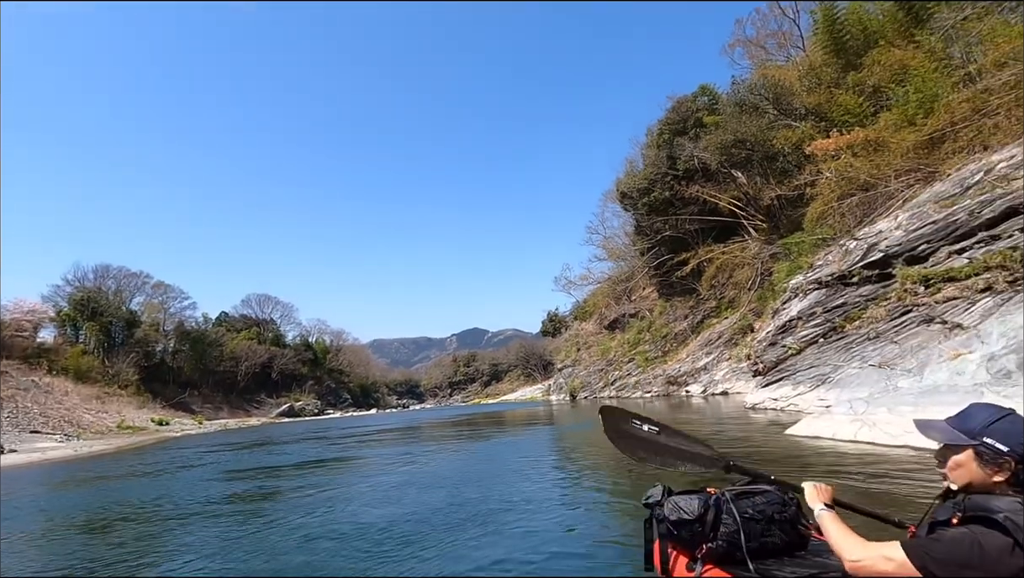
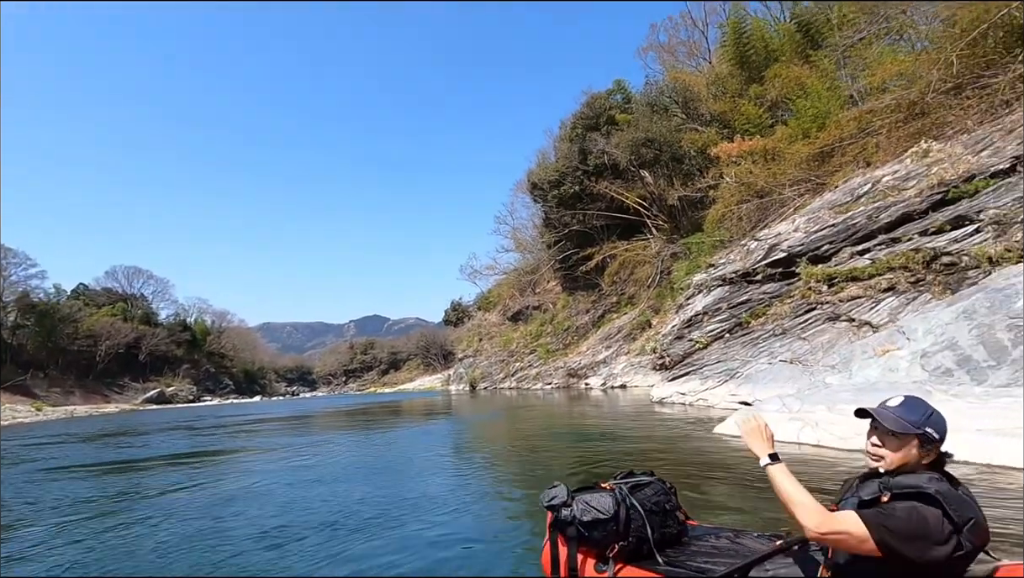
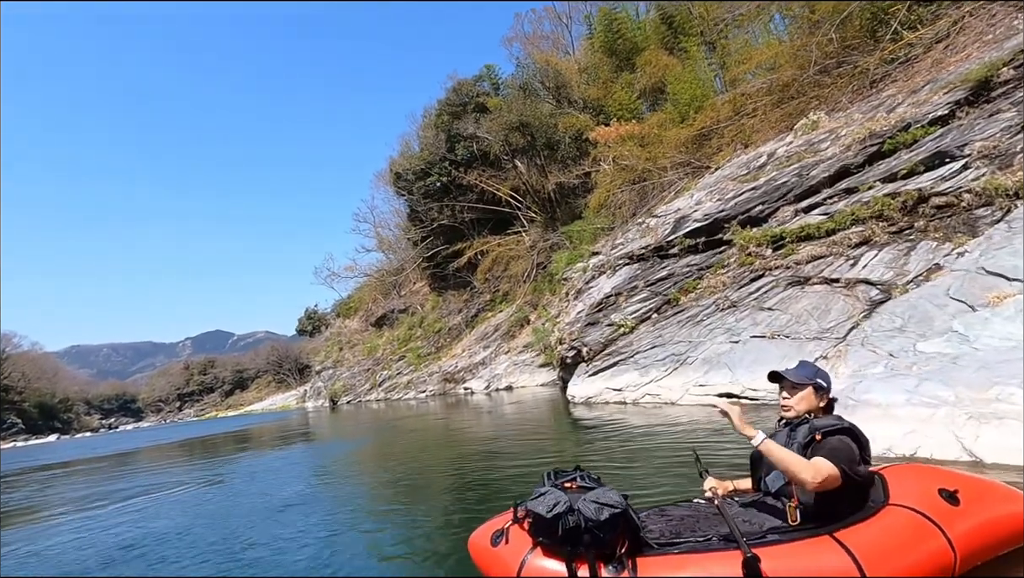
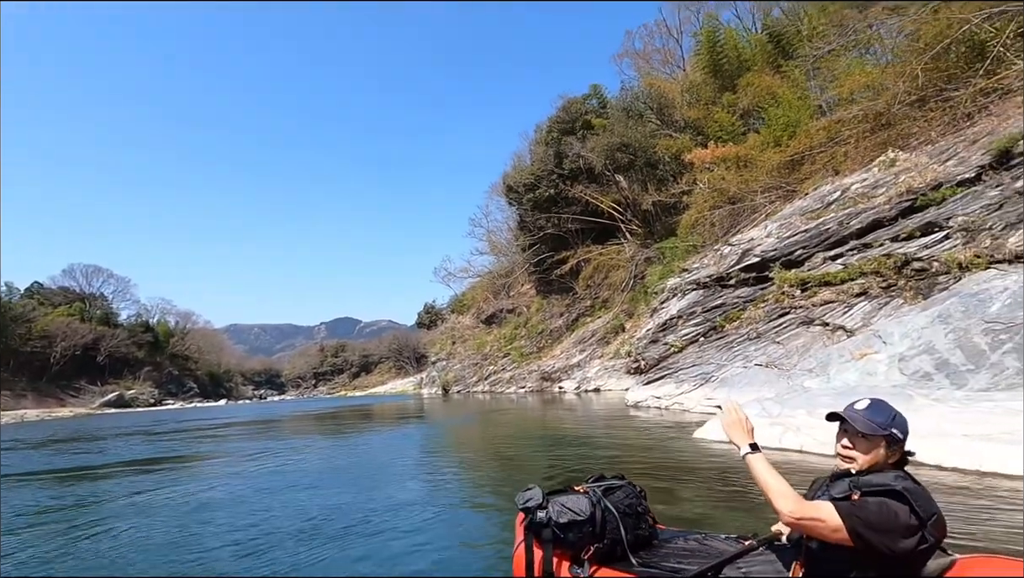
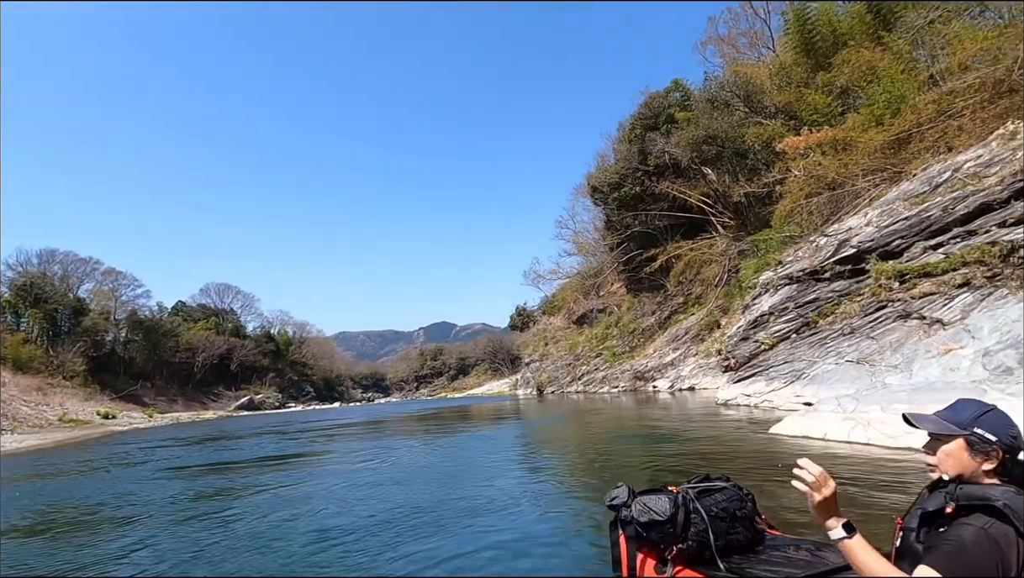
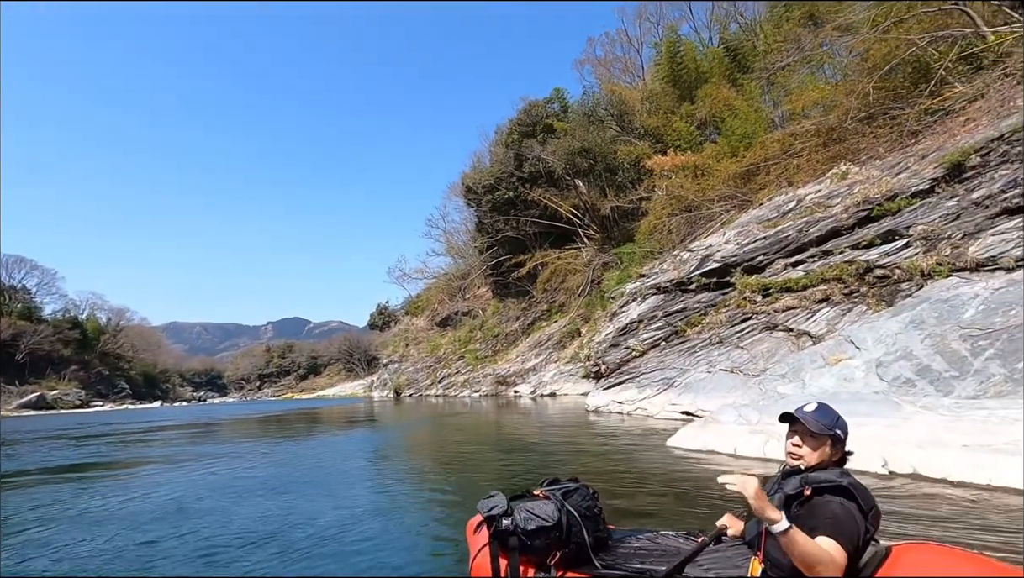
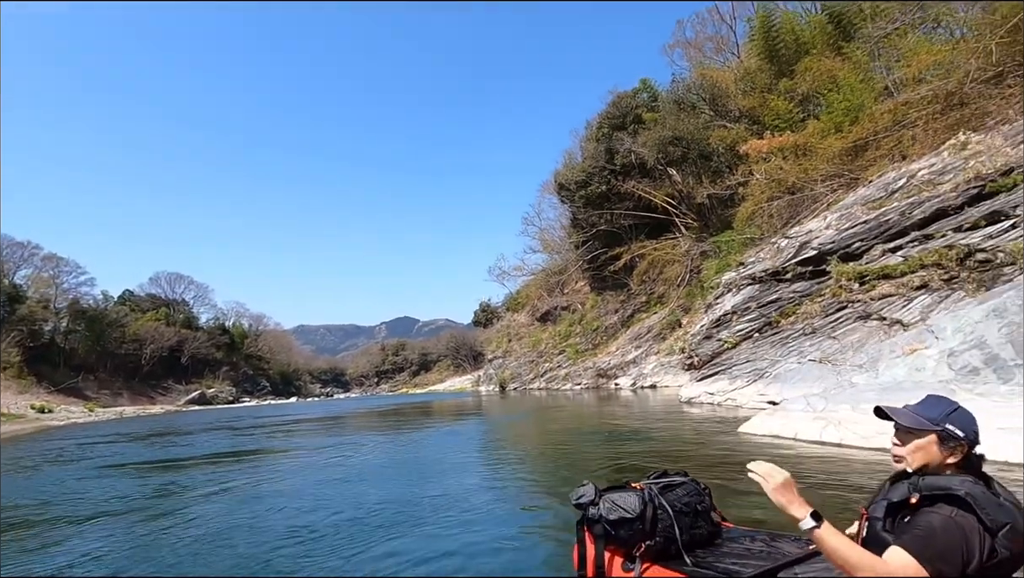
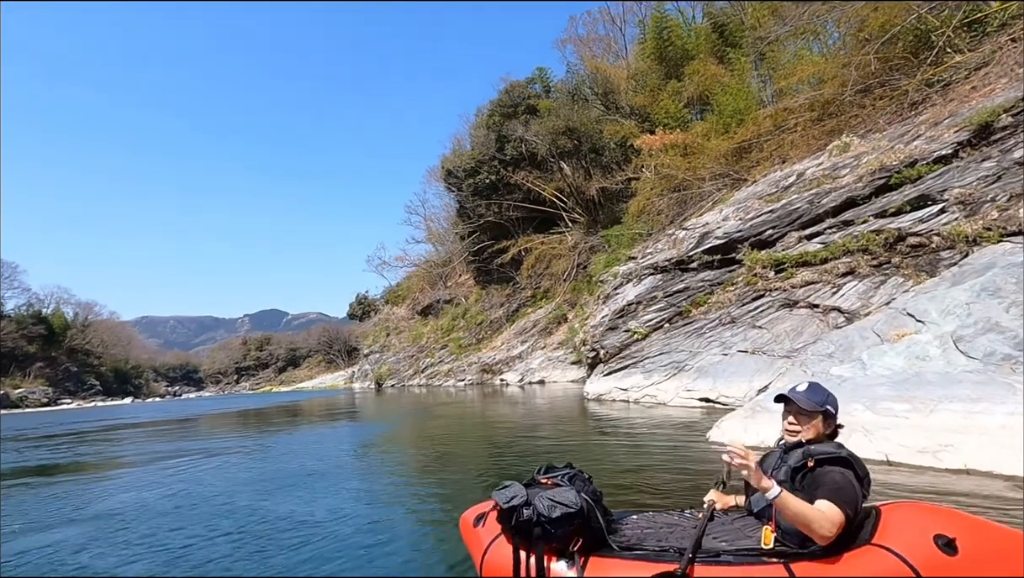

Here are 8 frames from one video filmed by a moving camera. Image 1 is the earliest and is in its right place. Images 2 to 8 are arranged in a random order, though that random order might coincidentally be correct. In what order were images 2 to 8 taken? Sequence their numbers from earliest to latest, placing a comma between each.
5, 7, 2, 4, 6, 8, 3
